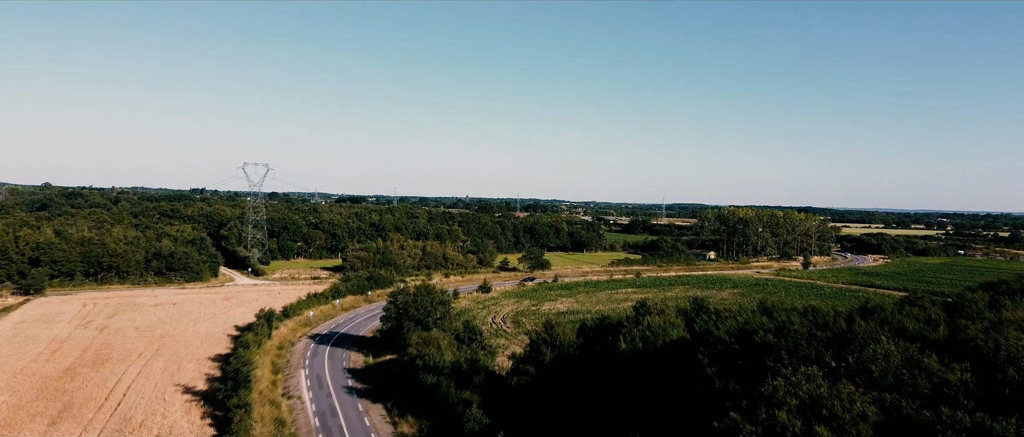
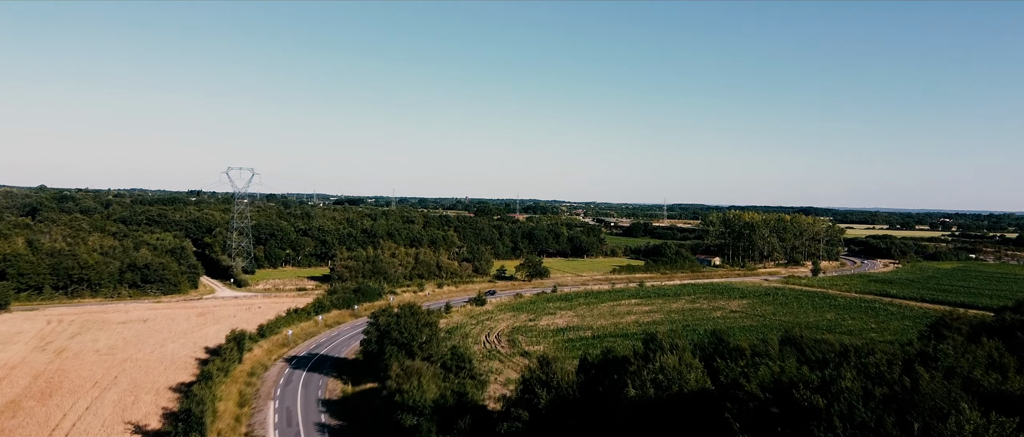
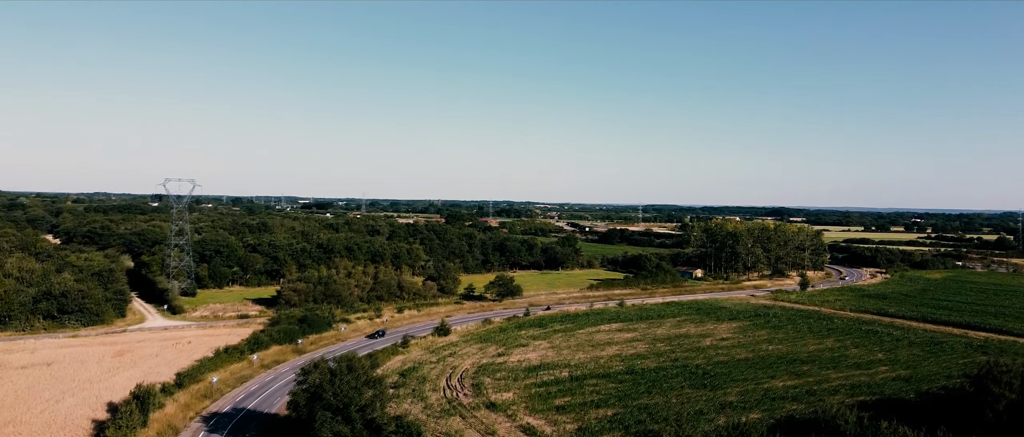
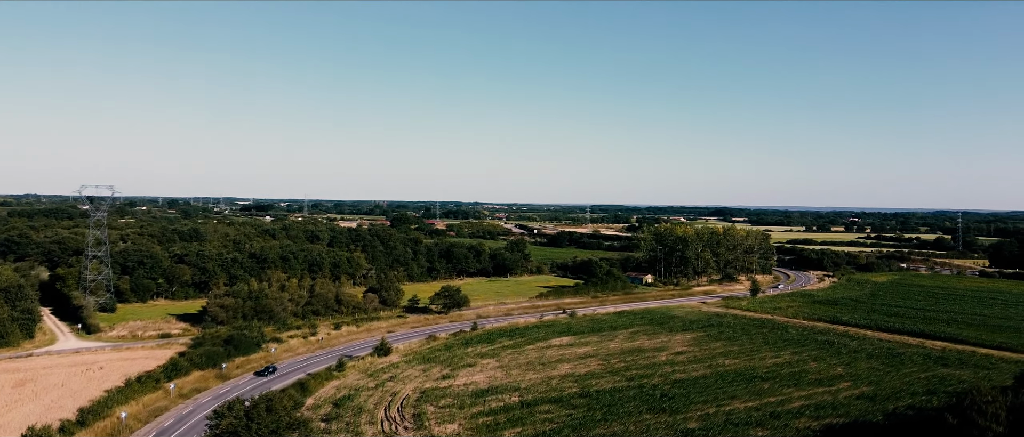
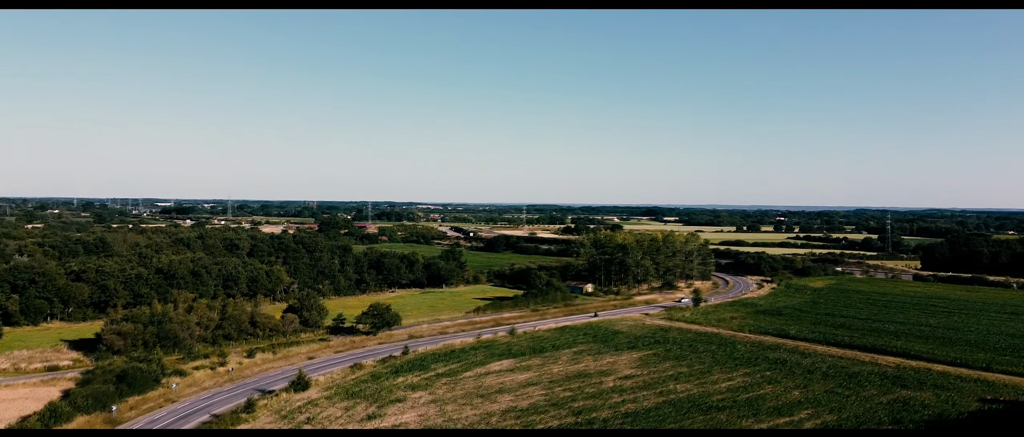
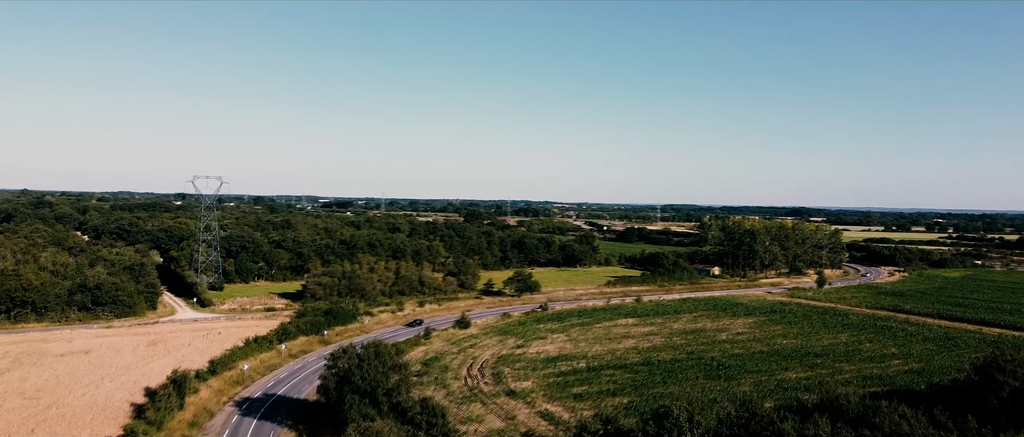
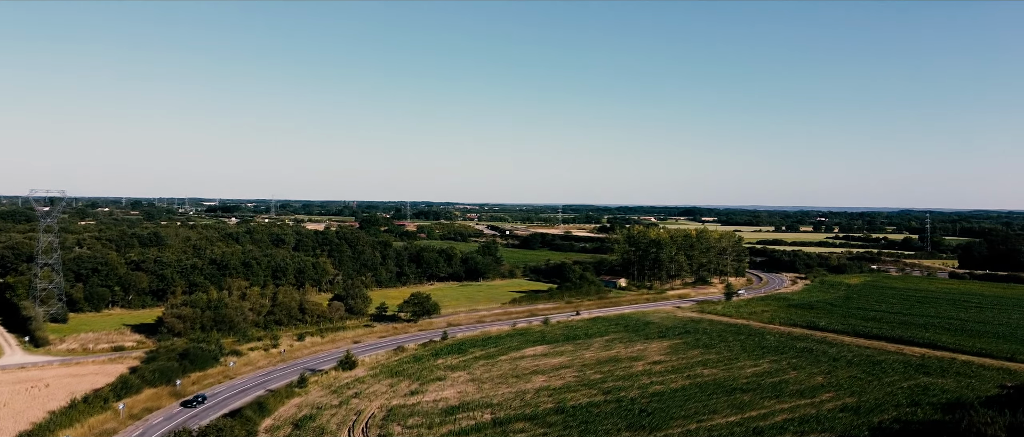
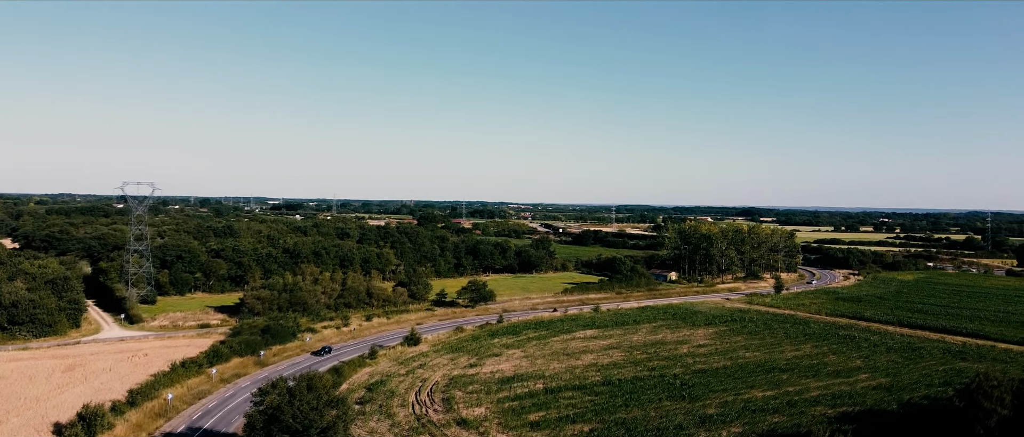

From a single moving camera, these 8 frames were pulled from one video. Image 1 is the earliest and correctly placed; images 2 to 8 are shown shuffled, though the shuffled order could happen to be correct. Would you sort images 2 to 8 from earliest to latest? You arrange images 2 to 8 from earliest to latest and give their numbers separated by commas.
2, 6, 3, 8, 4, 7, 5
